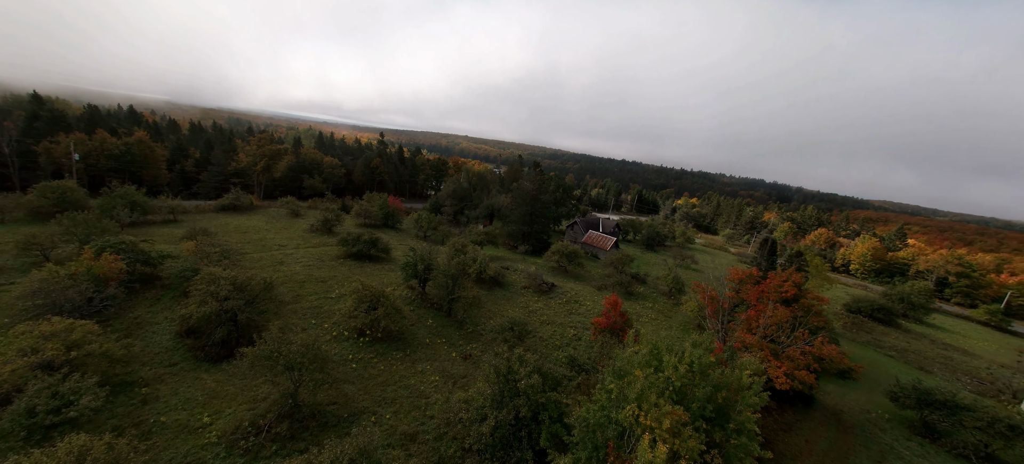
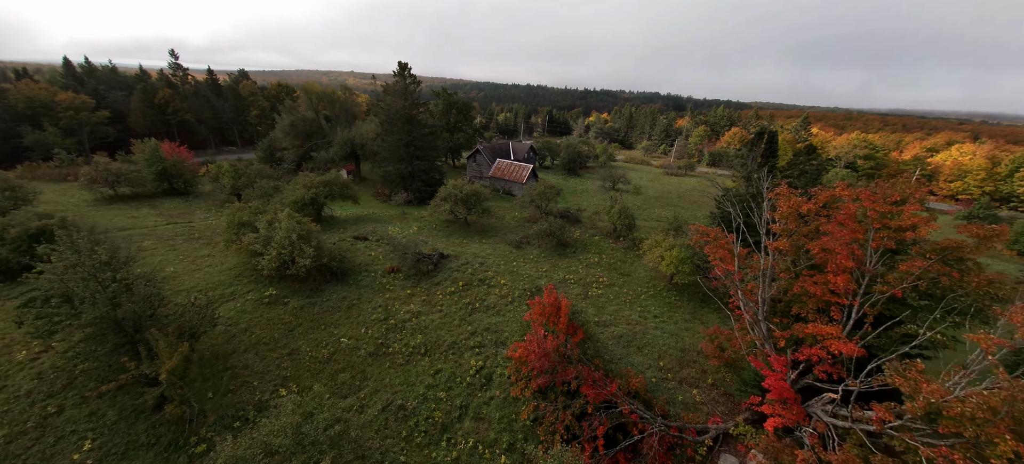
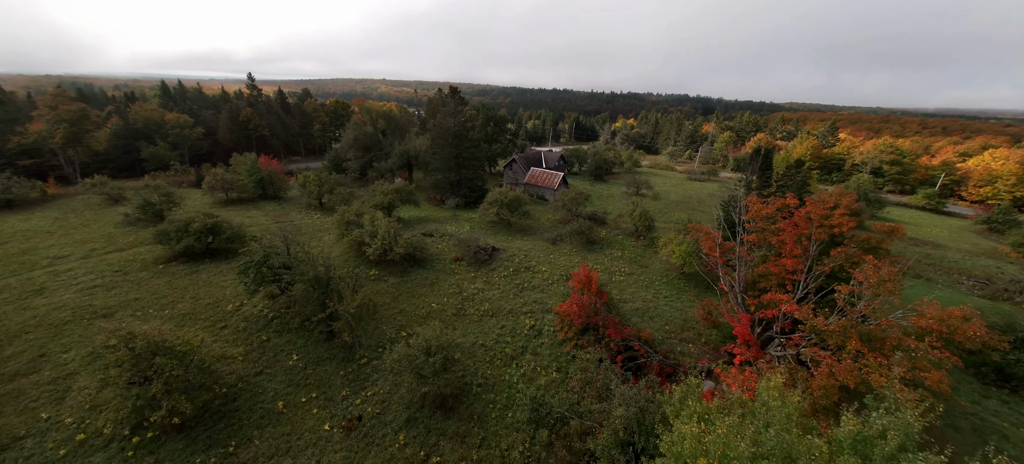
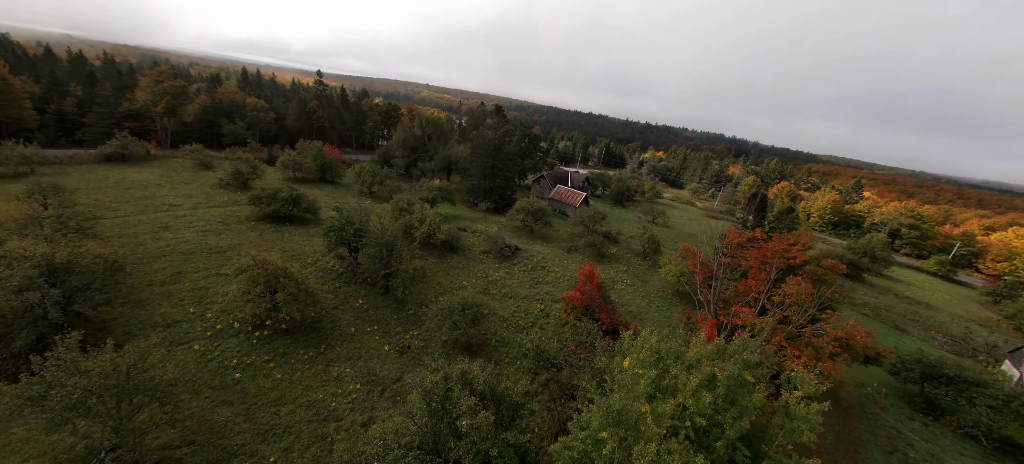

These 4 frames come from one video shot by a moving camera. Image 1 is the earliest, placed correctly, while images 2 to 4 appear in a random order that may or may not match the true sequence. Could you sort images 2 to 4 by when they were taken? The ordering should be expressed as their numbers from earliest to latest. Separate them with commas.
4, 3, 2
